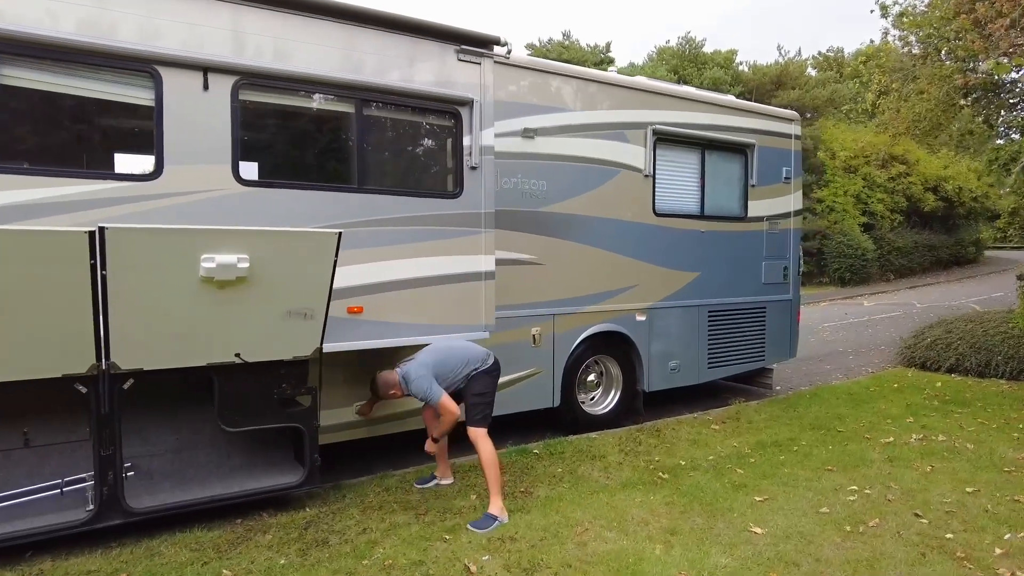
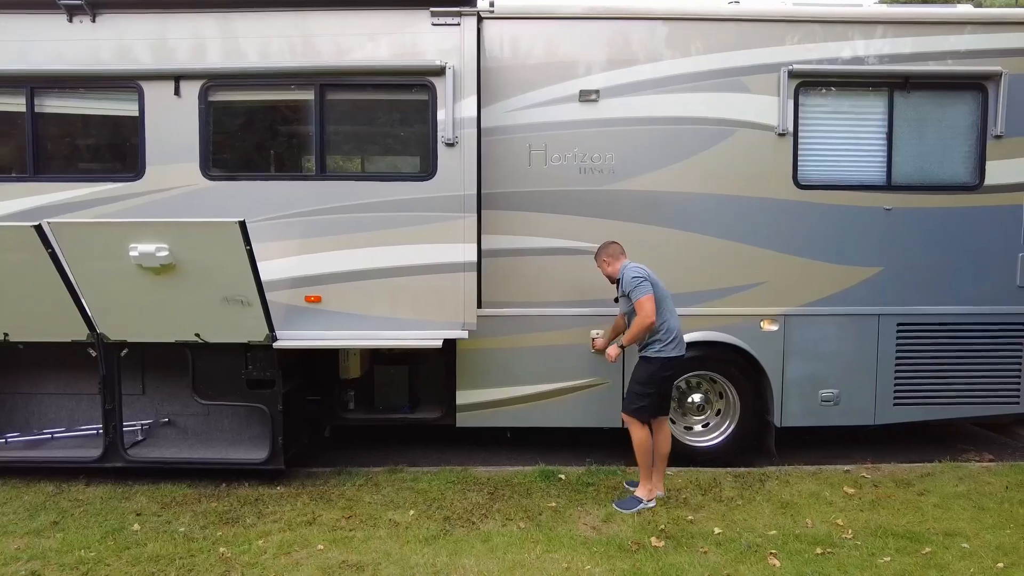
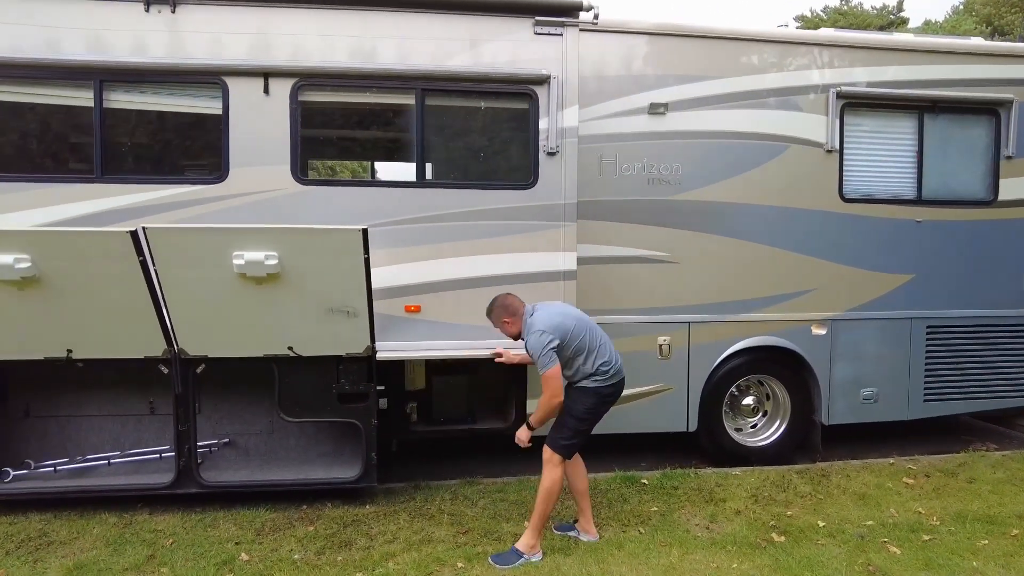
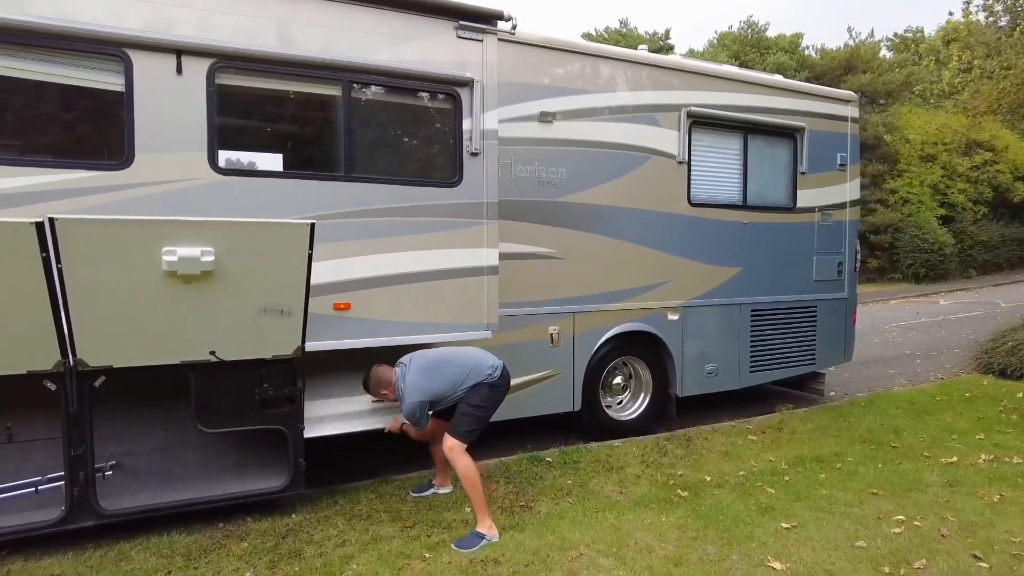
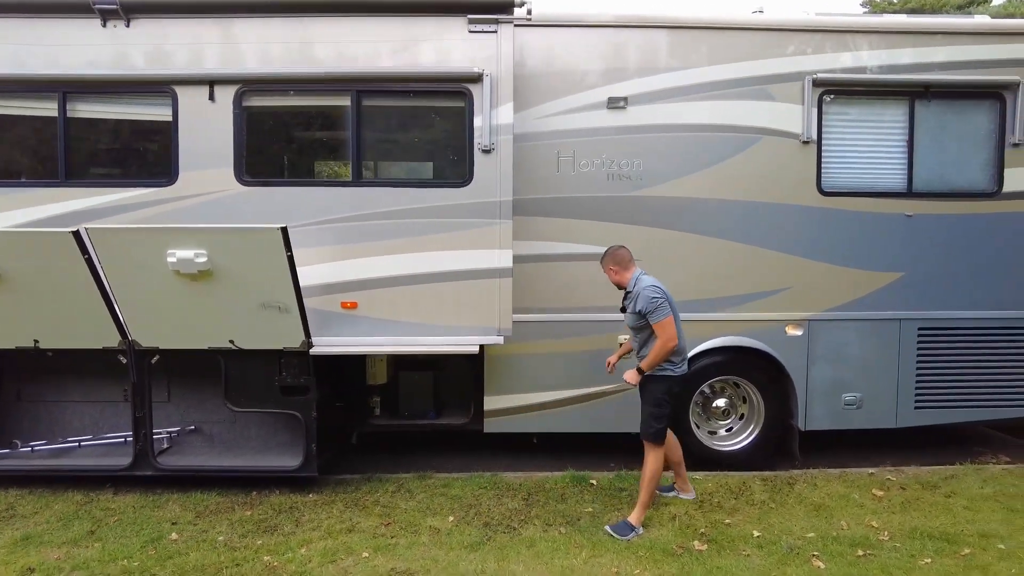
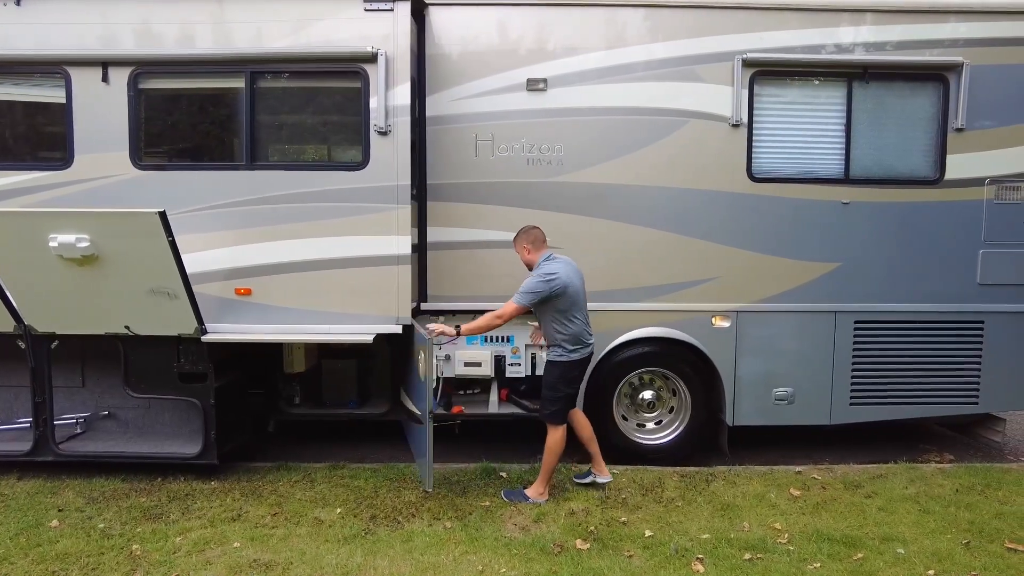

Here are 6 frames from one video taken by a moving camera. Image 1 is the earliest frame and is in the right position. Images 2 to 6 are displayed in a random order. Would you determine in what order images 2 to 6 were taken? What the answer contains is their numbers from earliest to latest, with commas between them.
4, 3, 5, 2, 6
